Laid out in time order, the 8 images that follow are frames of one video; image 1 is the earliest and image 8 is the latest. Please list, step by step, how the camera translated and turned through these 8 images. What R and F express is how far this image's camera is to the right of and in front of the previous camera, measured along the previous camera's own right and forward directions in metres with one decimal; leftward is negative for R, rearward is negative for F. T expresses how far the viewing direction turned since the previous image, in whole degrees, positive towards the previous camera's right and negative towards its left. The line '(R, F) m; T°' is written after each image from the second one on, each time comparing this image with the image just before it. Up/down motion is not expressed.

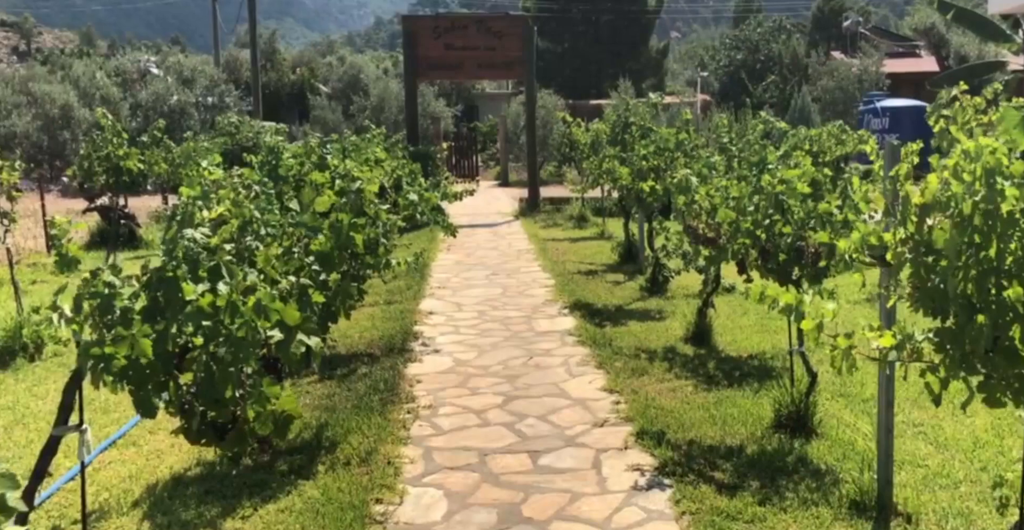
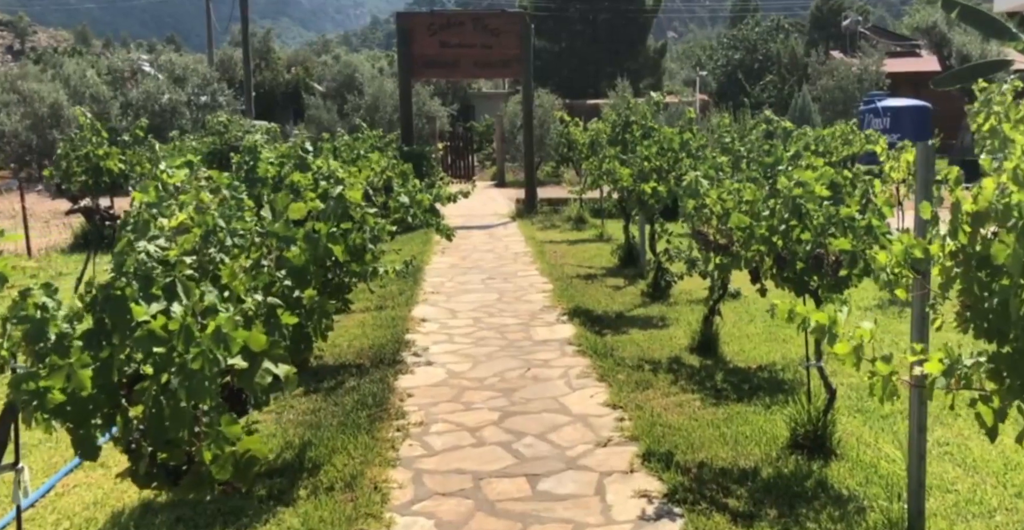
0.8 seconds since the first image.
(0.0, +0.4) m; 0°
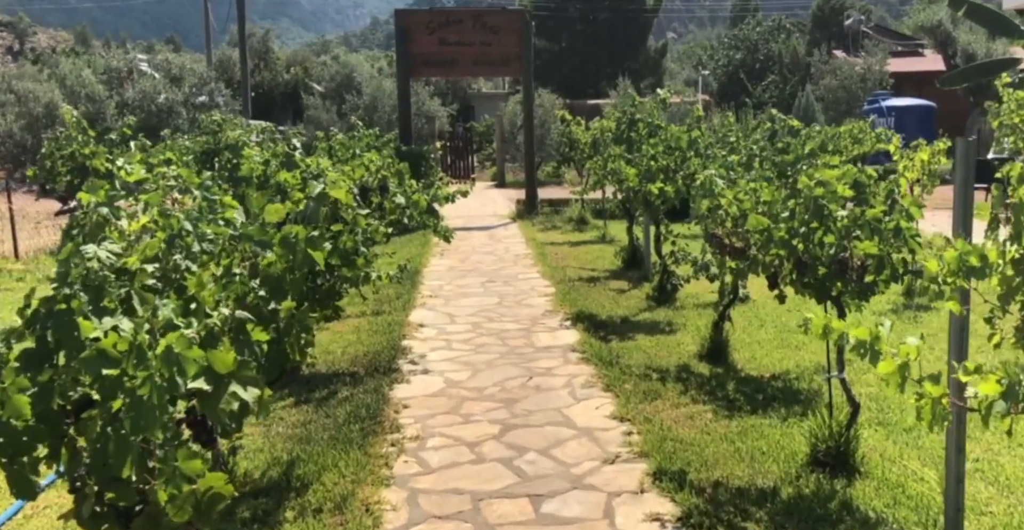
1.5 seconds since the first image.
(0.0, +0.4) m; 0°
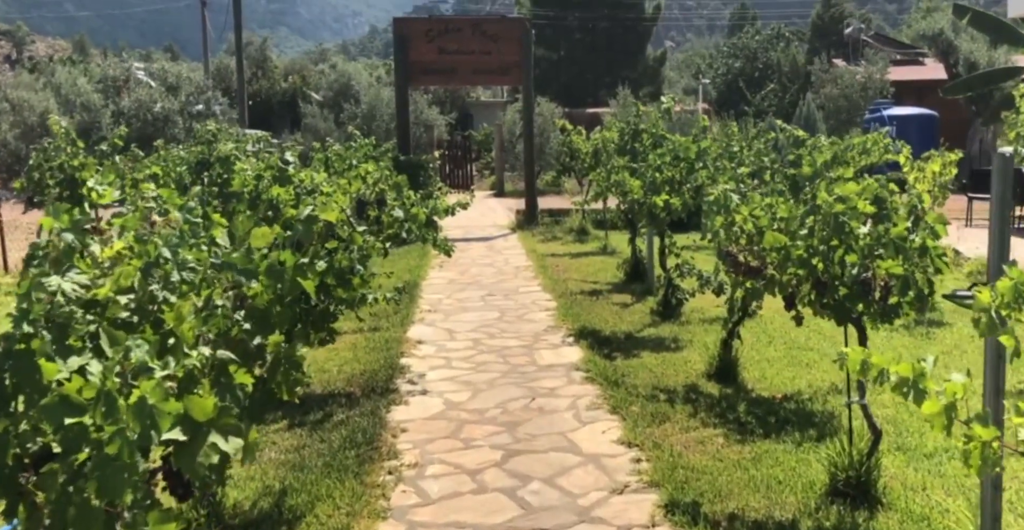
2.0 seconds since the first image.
(0.0, +0.3) m; 0°
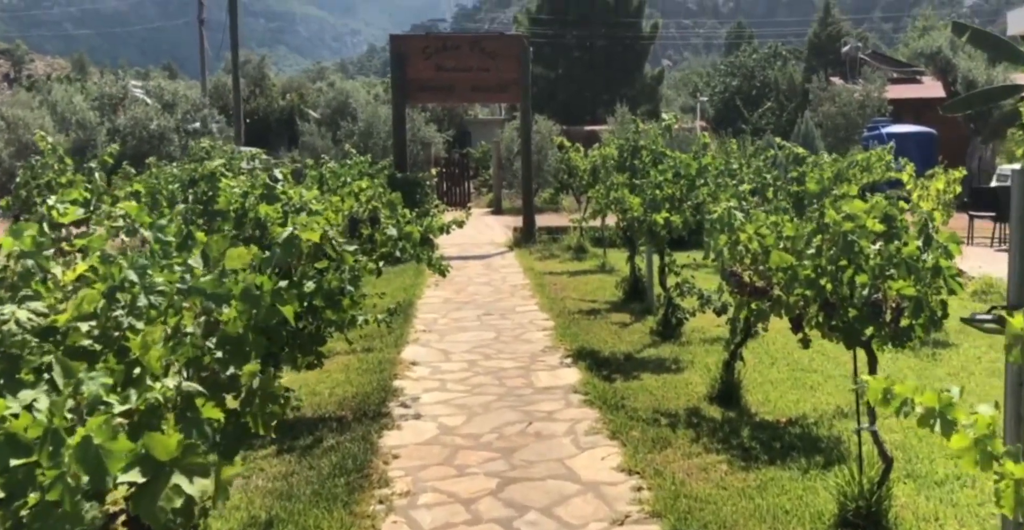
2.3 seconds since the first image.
(0.0, +0.2) m; 0°
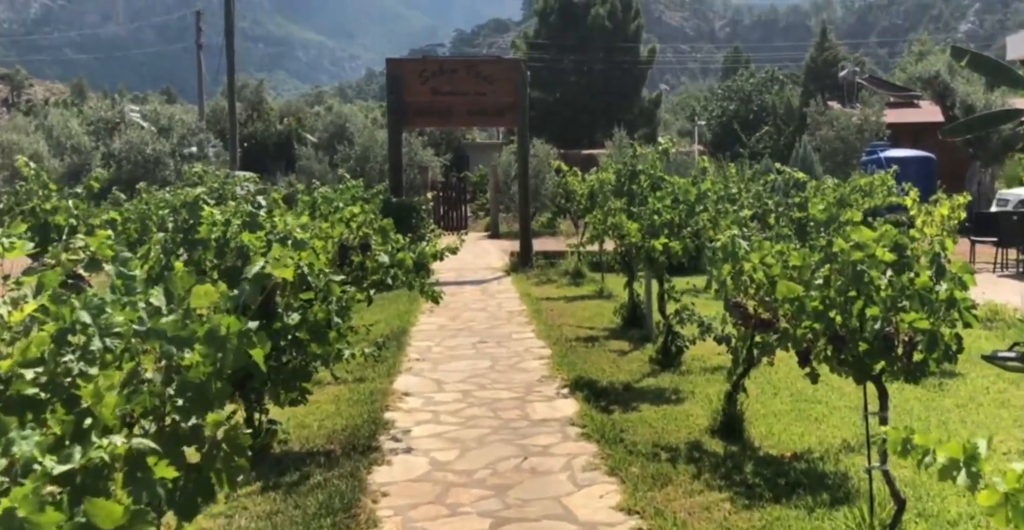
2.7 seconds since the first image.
(0.0, +0.2) m; 0°
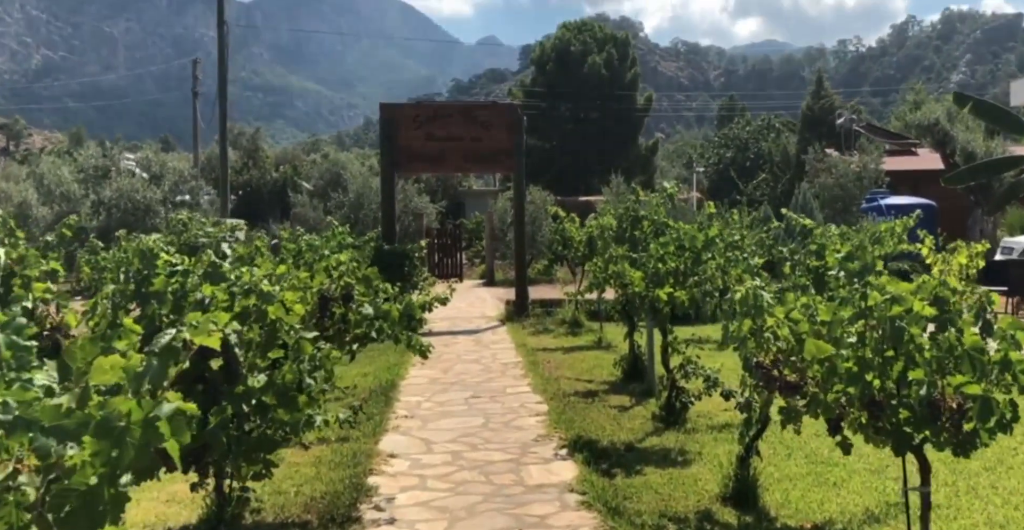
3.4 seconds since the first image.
(0.0, +0.5) m; 0°
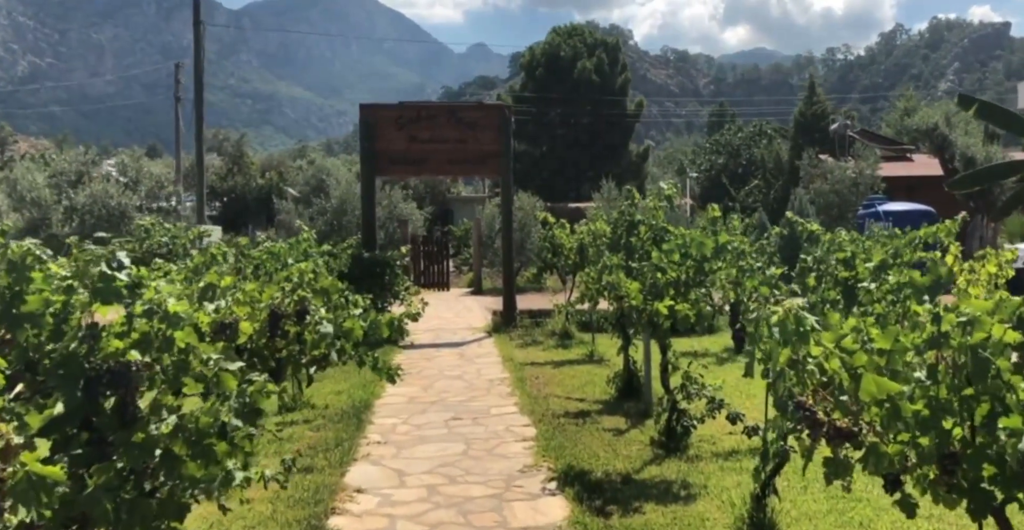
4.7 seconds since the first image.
(0.0, +0.9) m; 0°
